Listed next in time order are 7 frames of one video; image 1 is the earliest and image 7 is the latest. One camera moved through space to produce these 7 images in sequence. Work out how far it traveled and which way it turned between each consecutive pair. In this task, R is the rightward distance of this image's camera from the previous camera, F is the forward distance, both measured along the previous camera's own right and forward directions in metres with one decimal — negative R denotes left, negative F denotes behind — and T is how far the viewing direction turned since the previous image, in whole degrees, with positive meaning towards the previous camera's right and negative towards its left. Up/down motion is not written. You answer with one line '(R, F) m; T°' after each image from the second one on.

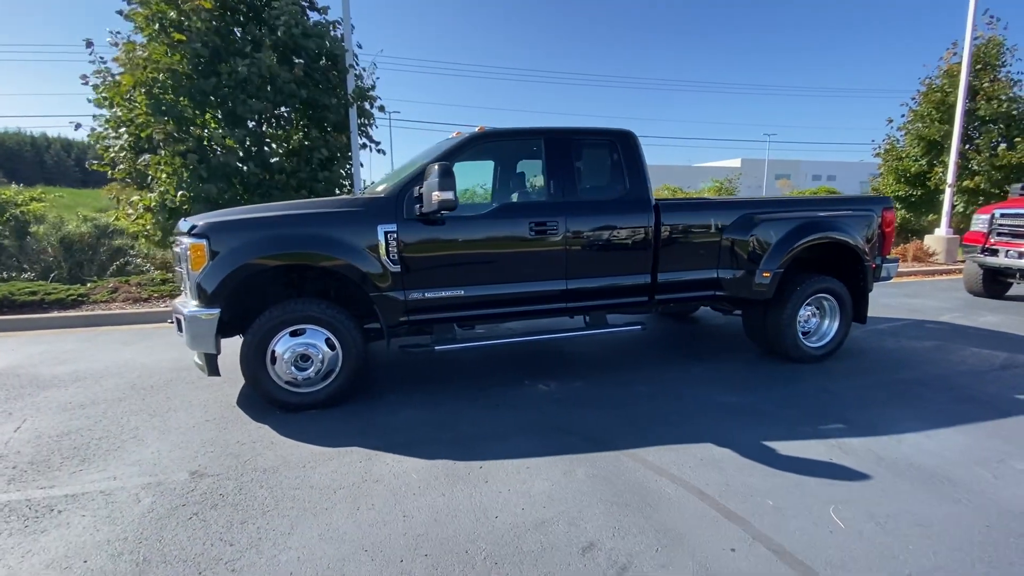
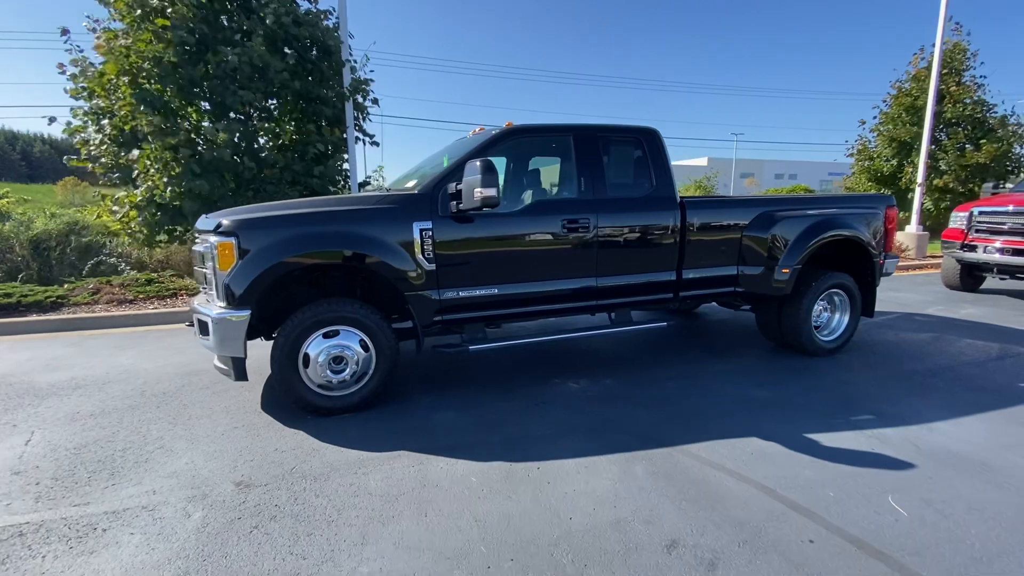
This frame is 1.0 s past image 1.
(-0.6, +0.1) m; +4°
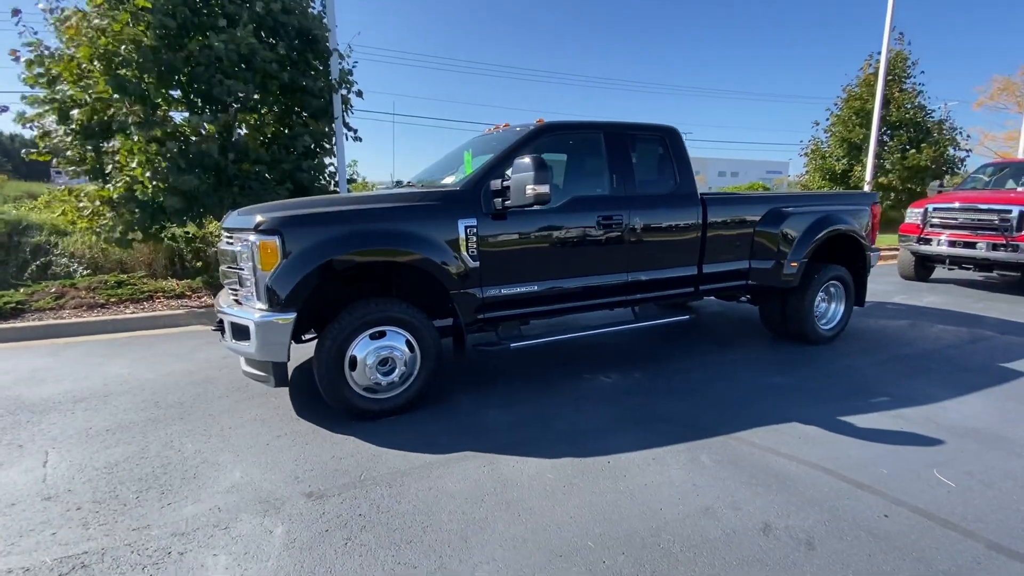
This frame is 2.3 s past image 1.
(-0.8, 0.0) m; +6°
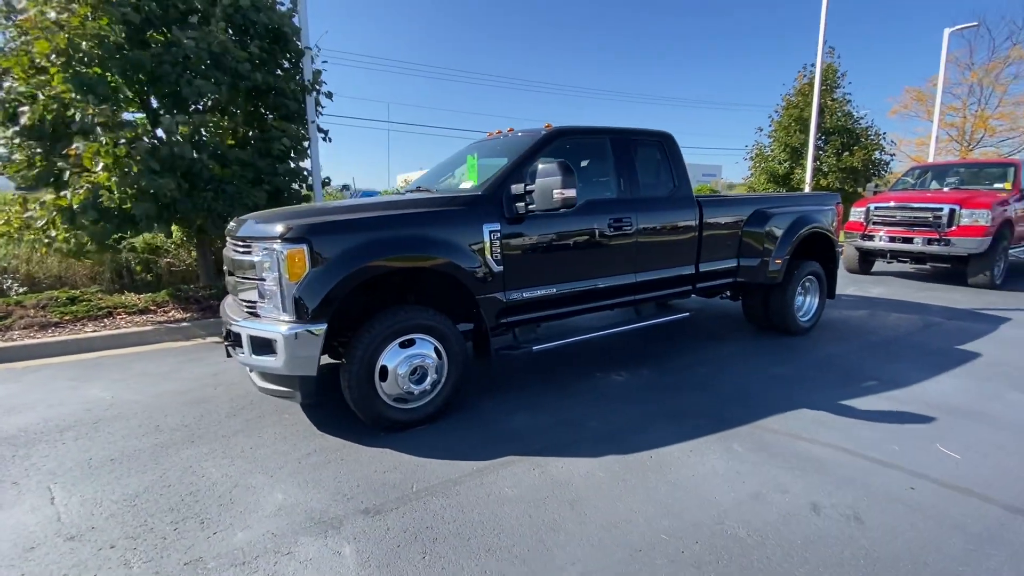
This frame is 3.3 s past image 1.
(-0.6, 0.0) m; +6°
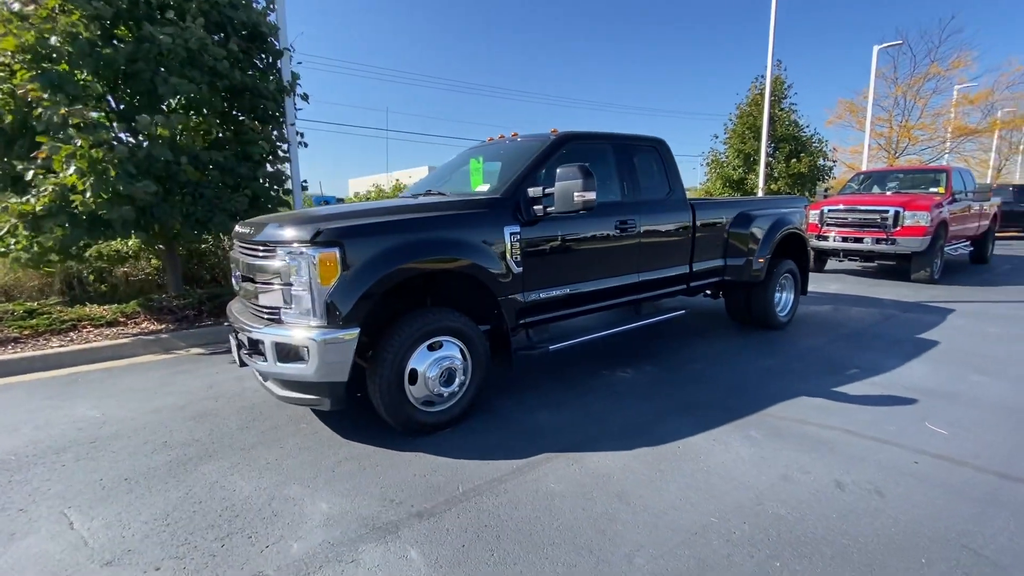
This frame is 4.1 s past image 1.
(-0.5, 0.0) m; +5°
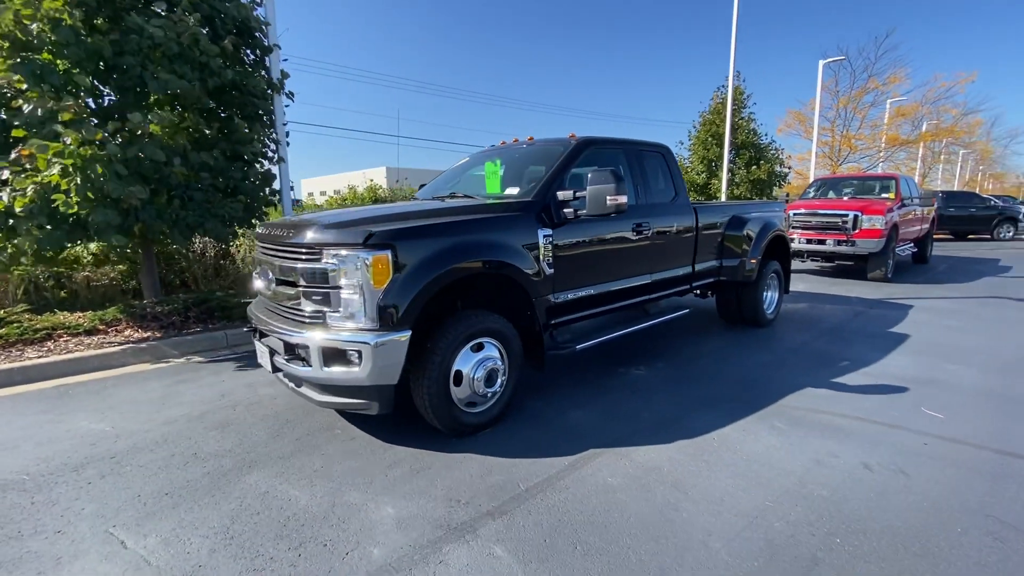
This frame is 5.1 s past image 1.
(-0.6, 0.0) m; +5°
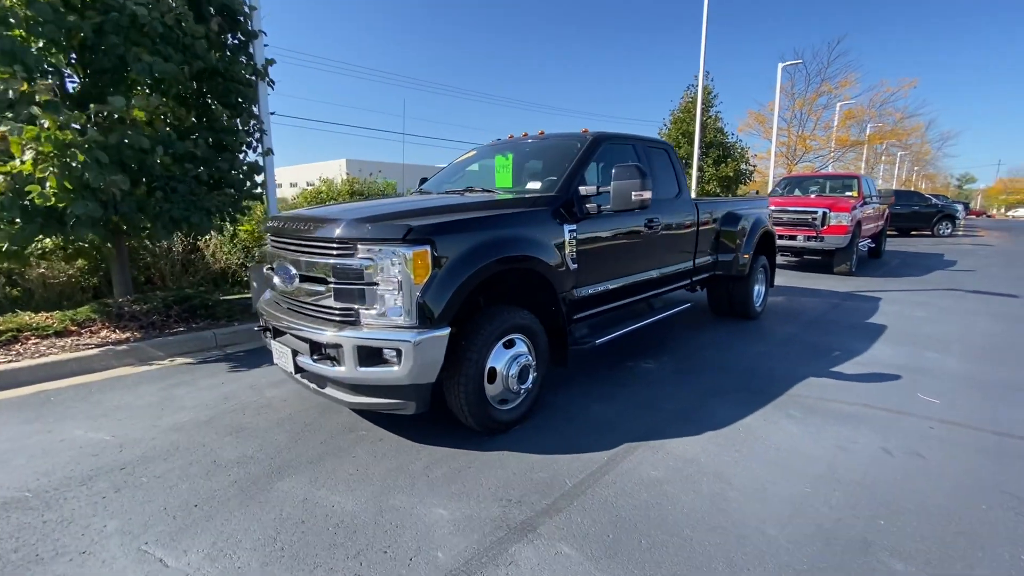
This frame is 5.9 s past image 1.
(-0.5, +0.1) m; +5°
